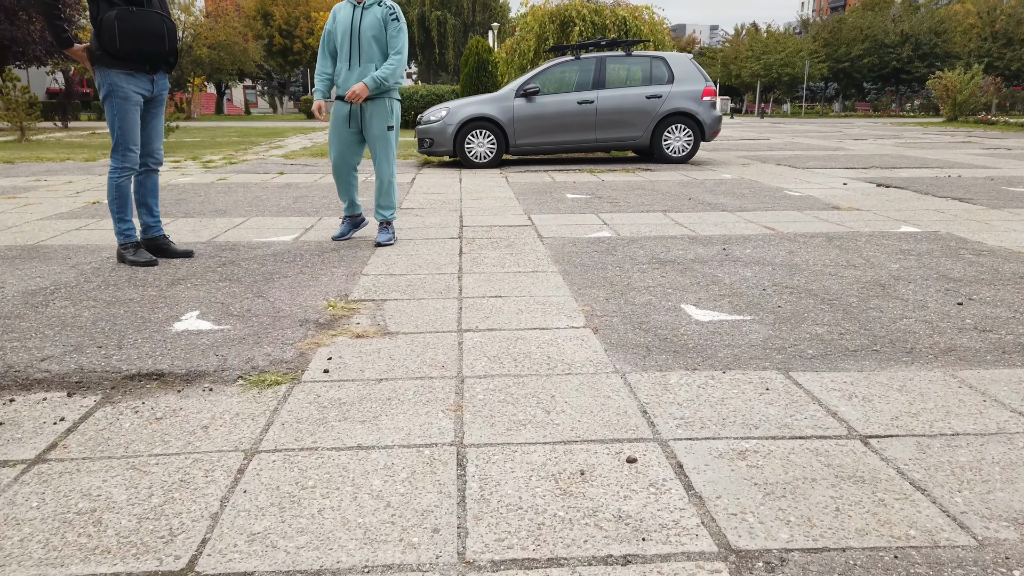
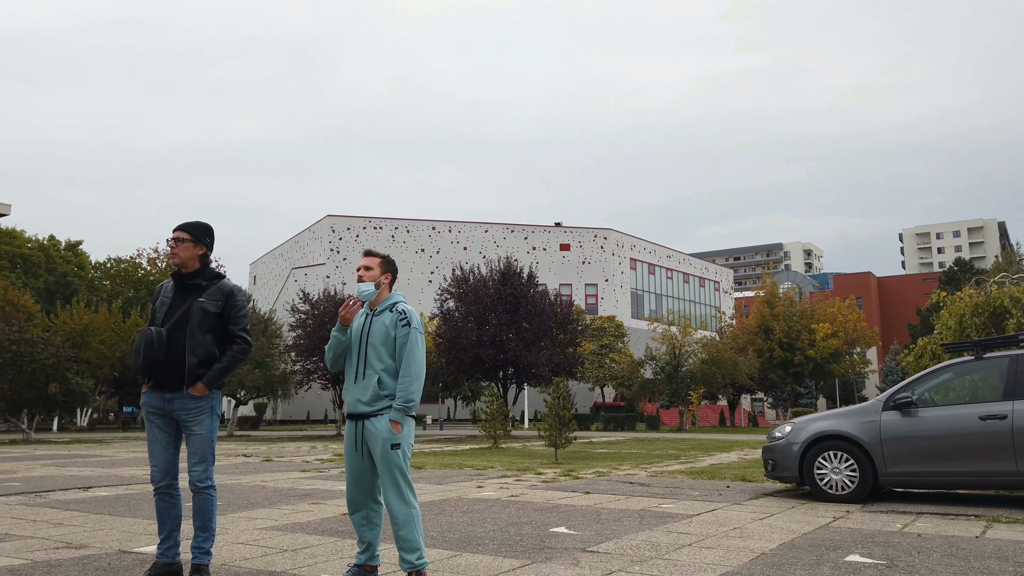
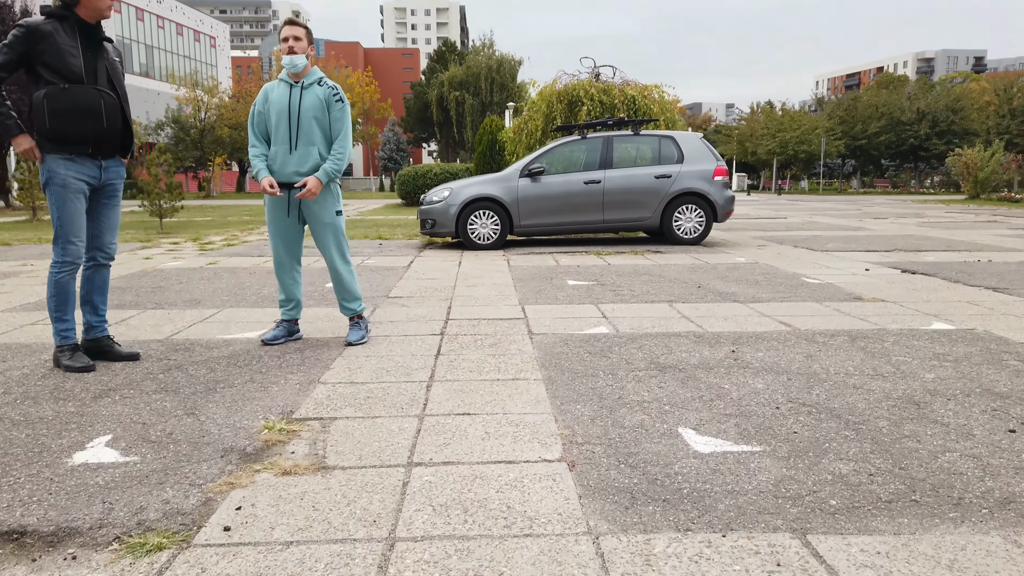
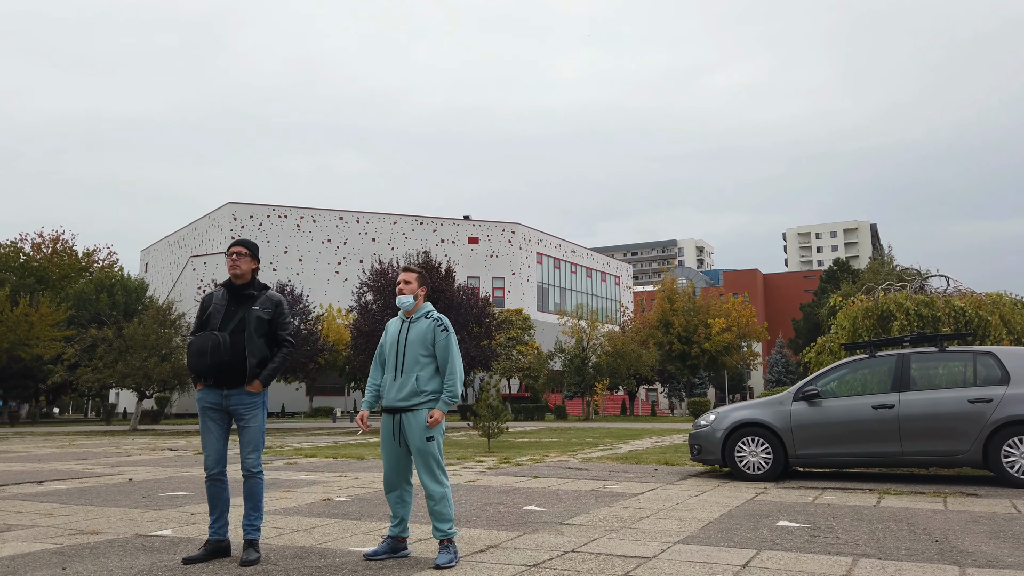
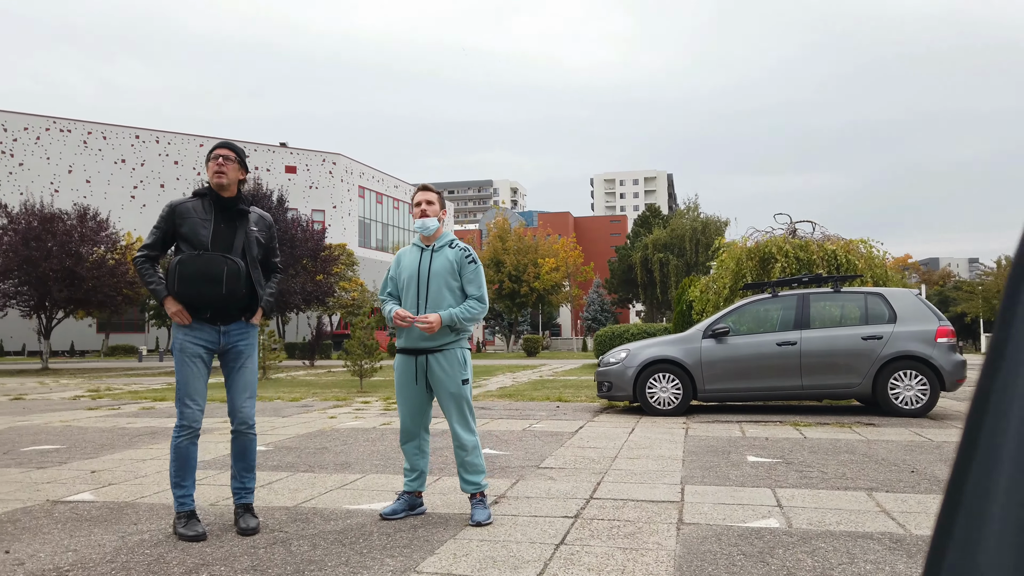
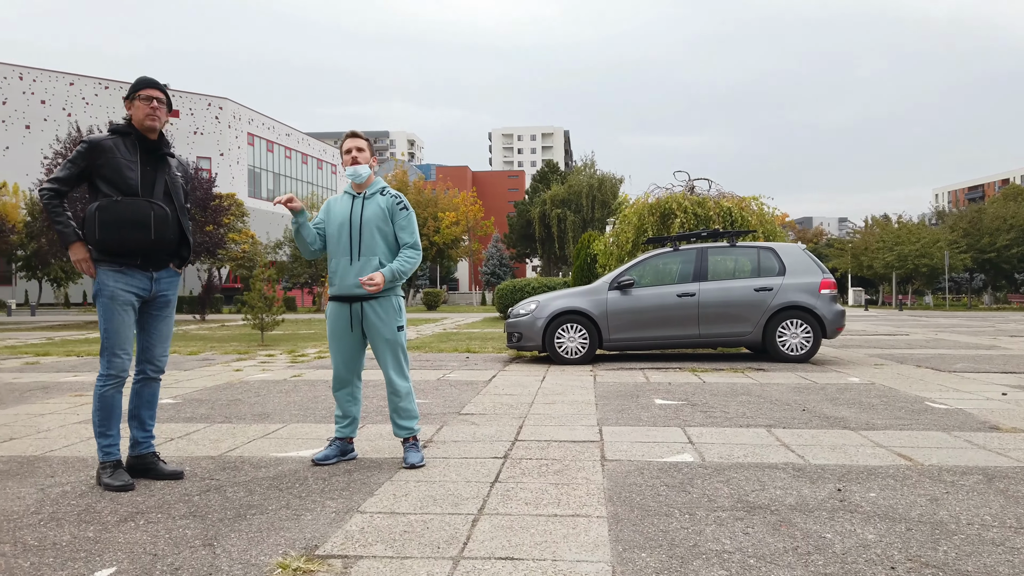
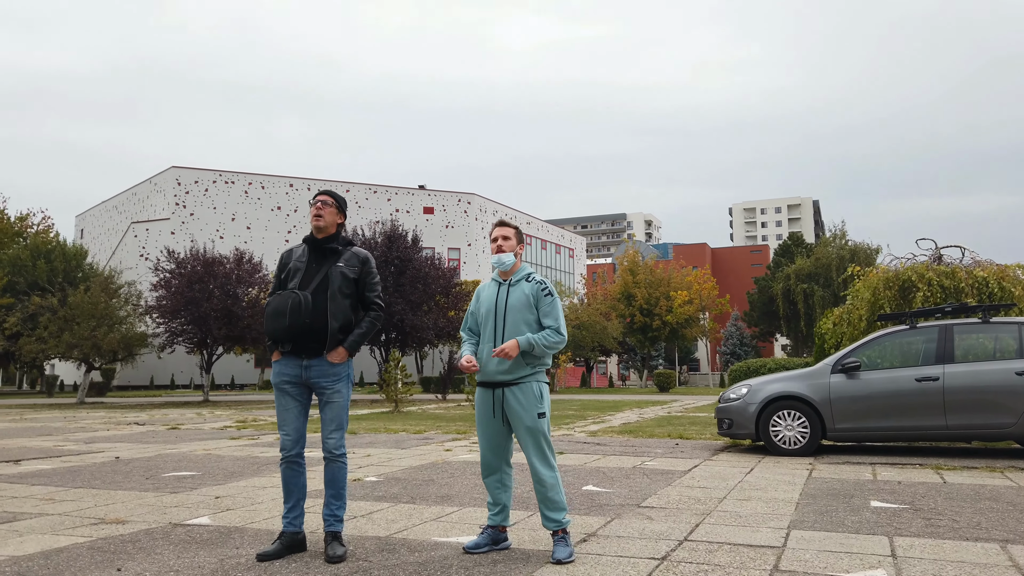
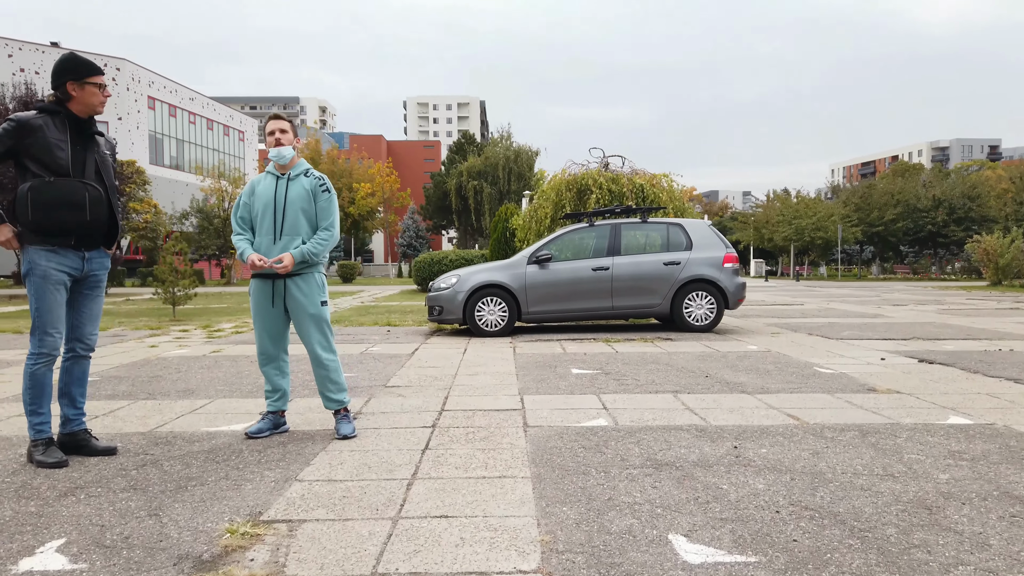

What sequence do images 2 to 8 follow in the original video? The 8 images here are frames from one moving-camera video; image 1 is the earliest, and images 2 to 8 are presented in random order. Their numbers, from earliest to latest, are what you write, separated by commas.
3, 8, 6, 5, 7, 4, 2
